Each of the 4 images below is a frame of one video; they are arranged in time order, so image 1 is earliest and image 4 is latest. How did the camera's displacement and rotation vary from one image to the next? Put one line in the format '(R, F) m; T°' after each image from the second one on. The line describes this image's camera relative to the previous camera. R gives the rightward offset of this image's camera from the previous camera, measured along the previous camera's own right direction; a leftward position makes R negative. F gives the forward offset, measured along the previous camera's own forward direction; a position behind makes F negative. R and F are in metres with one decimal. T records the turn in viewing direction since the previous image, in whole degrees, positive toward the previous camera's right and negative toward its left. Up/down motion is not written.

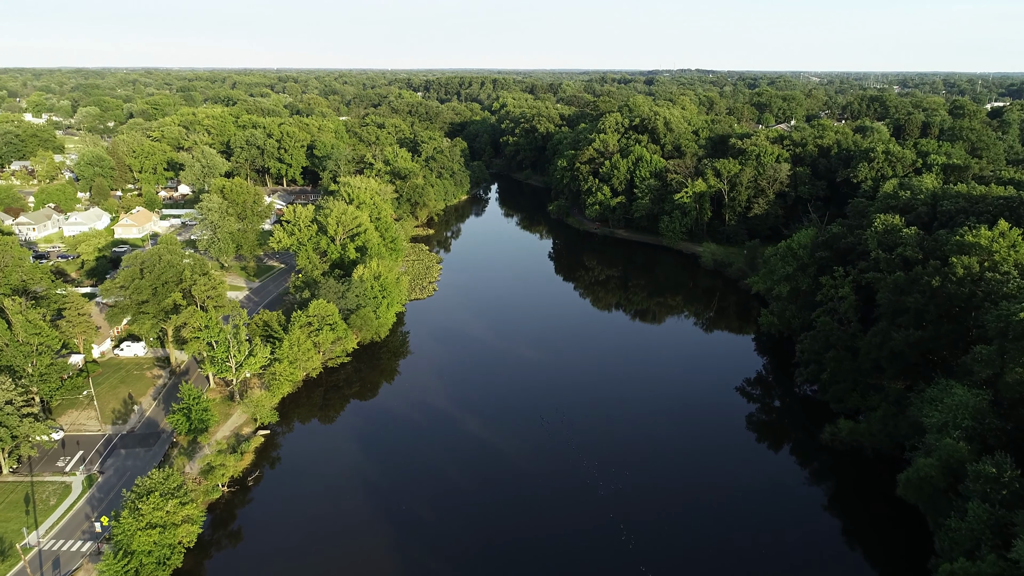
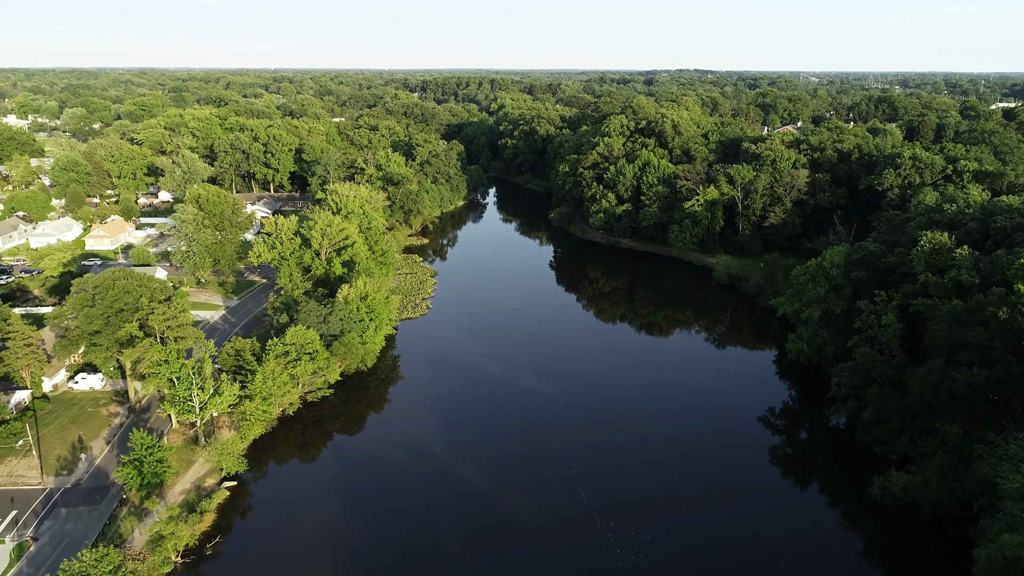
(-0.1, +3.6) m; 0°
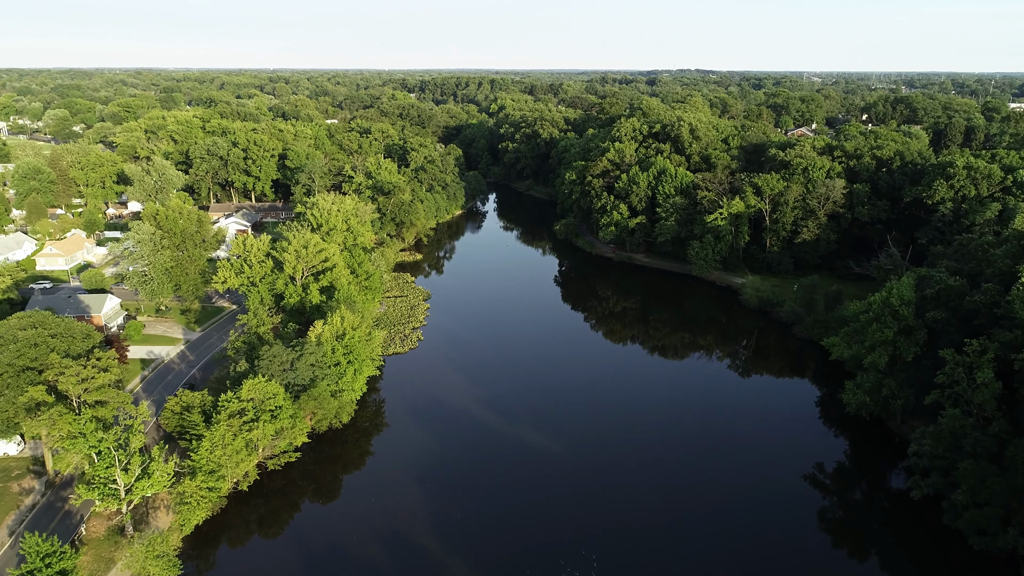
(-0.1, +5.4) m; 0°
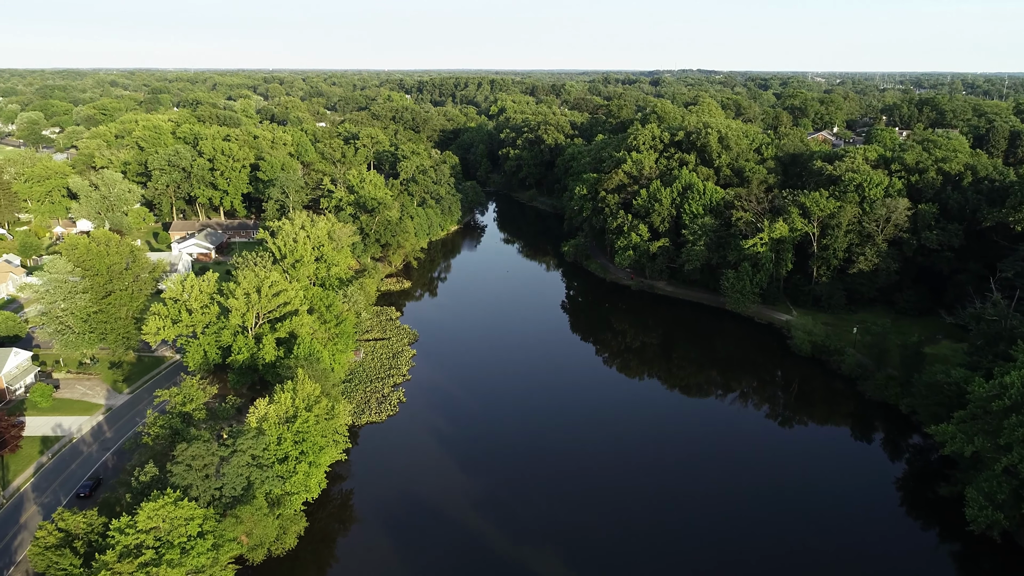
(-0.1, +7.2) m; 0°
